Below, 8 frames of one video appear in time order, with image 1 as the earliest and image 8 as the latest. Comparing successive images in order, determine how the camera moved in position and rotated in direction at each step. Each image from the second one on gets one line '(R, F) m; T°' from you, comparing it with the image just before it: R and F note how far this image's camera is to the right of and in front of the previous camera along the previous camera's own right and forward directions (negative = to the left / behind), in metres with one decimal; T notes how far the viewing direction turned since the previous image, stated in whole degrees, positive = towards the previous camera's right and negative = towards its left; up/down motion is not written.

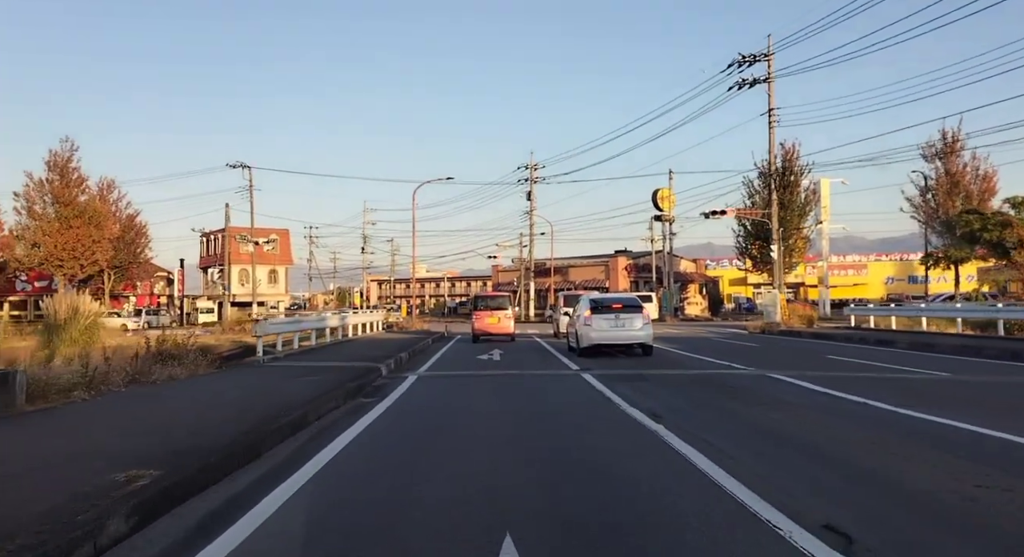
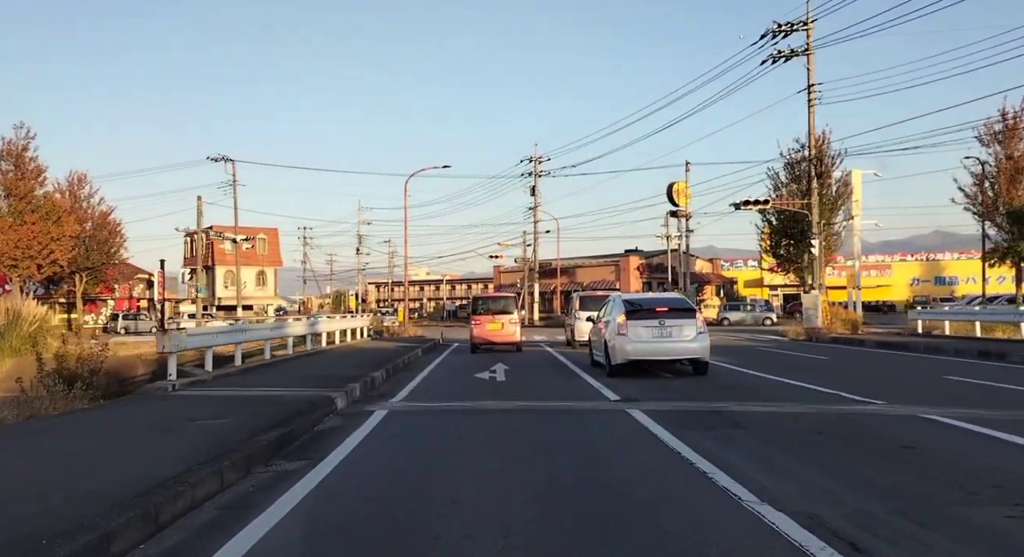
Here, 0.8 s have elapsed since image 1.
(-0.1, +4.8) m; 0°
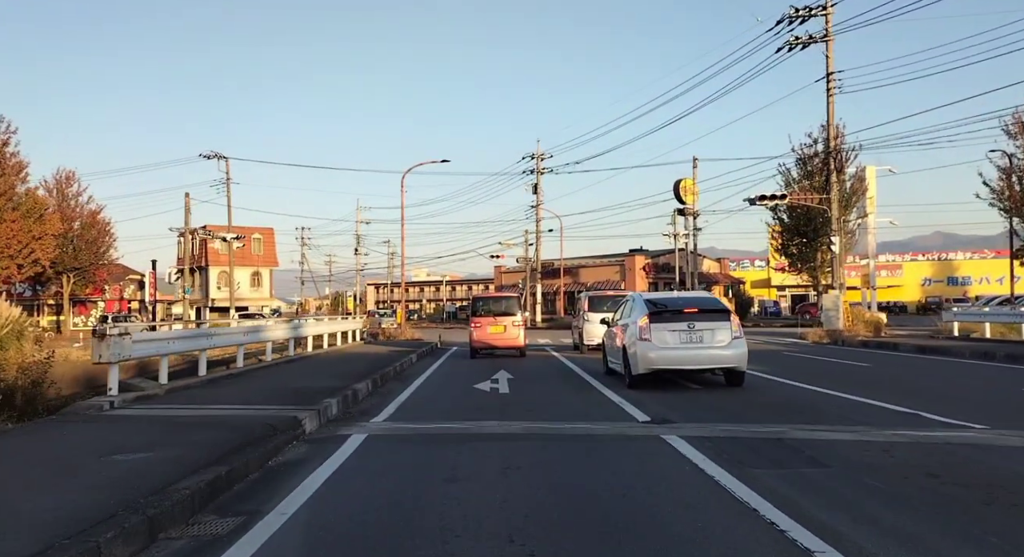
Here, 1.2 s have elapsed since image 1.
(-0.1, +2.0) m; 0°
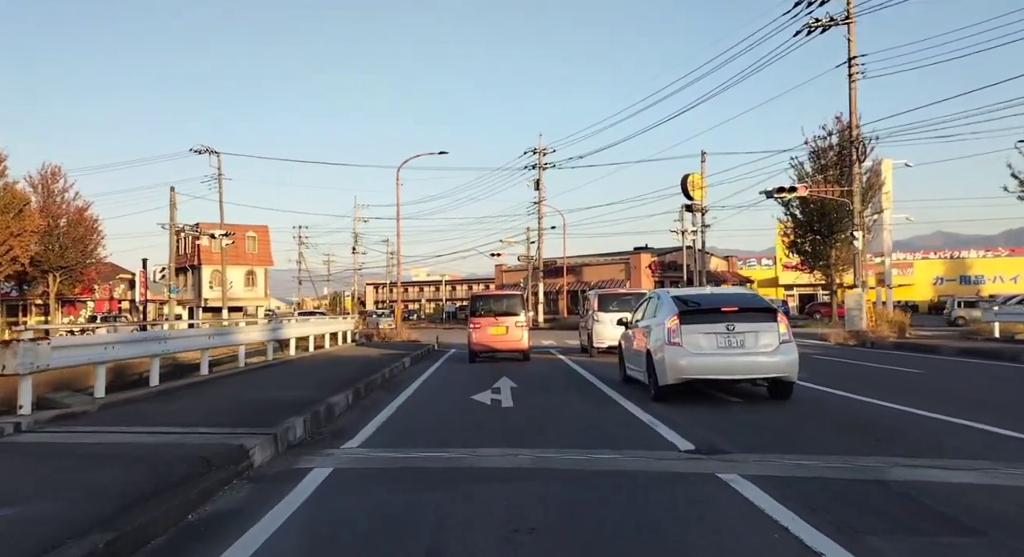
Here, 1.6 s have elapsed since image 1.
(-0.1, +2.0) m; 0°
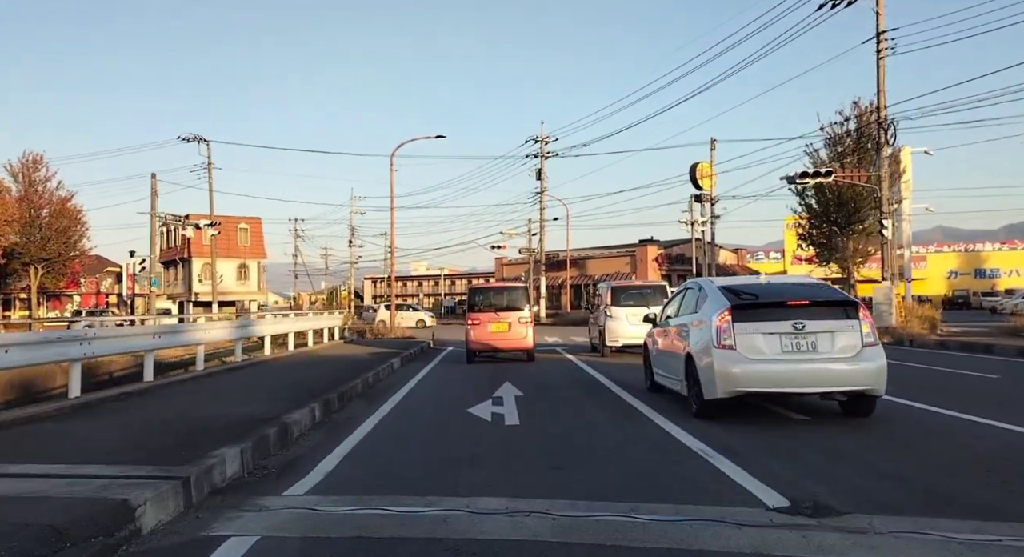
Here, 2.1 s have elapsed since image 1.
(-0.1, +2.3) m; 0°
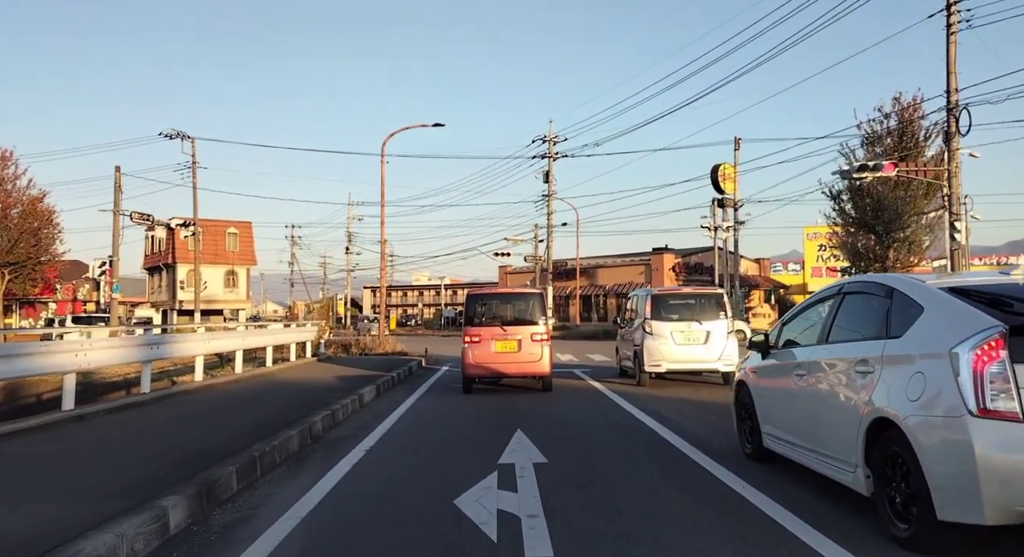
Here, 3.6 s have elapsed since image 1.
(-0.1, +4.3) m; 0°
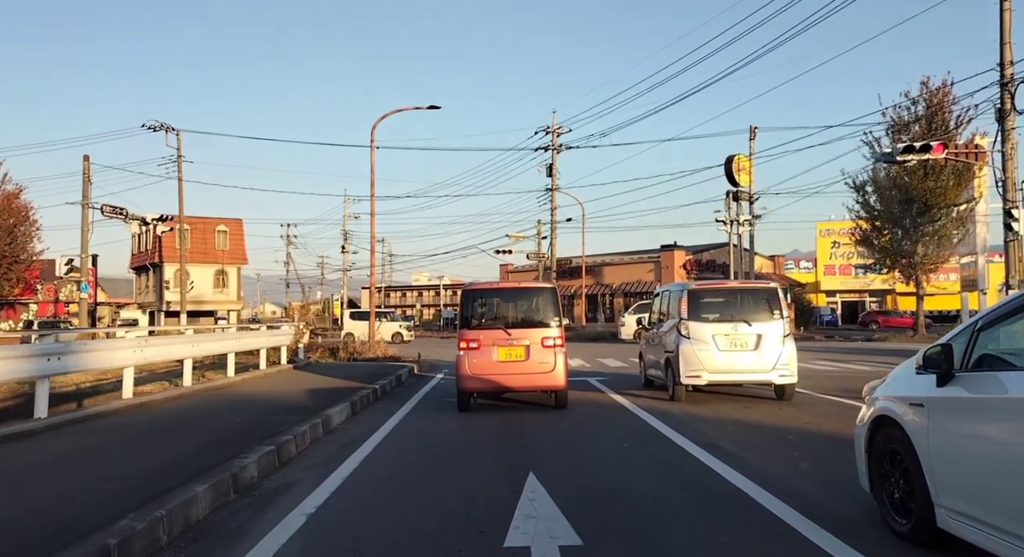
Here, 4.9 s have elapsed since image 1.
(-0.1, +2.7) m; 0°
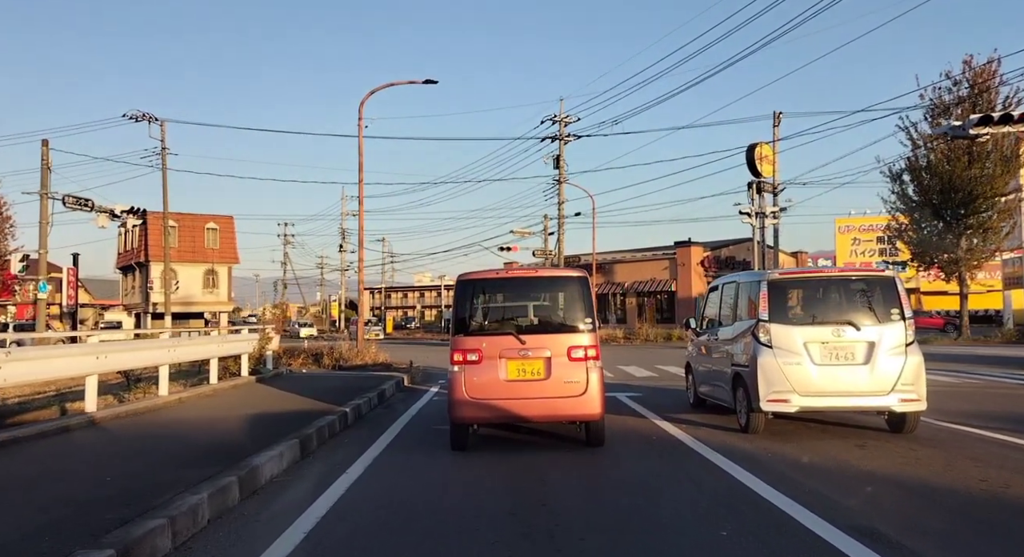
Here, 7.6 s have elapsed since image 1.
(-0.1, +3.3) m; 0°
